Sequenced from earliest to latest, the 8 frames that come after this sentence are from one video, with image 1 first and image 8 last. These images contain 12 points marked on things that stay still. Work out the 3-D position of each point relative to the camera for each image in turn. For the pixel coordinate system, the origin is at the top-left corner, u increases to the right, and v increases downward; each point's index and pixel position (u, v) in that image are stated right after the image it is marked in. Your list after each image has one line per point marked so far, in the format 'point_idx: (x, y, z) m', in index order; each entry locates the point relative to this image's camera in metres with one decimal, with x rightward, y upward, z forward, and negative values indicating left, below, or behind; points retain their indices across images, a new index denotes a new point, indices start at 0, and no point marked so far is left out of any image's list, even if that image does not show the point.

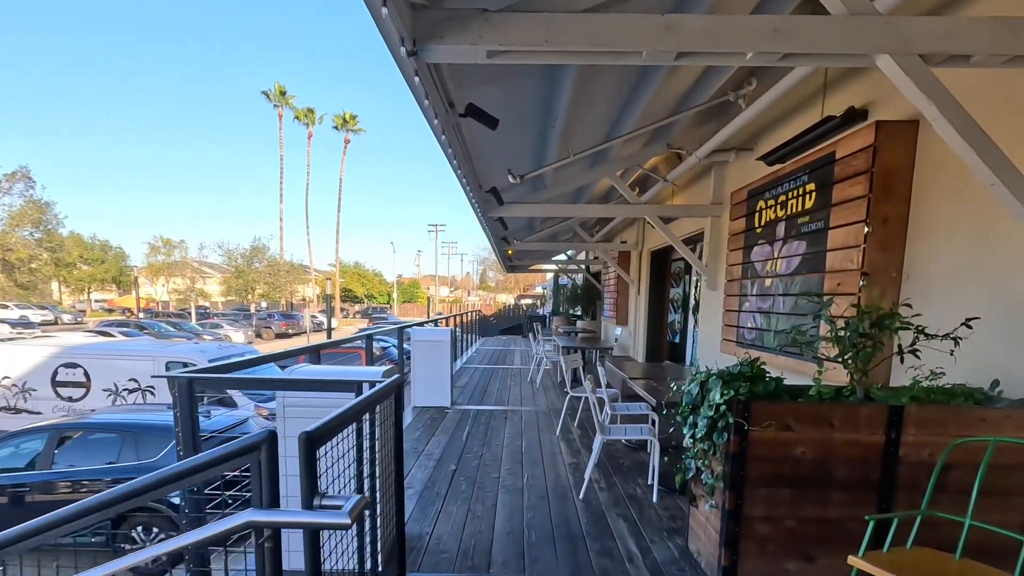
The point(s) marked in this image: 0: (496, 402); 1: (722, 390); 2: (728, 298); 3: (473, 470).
0: (-0.2, -1.2, +5.8) m
1: (+0.7, -0.3, +1.8) m
2: (+1.7, -0.1, +4.2) m
3: (-0.2, -1.1, +3.4) m
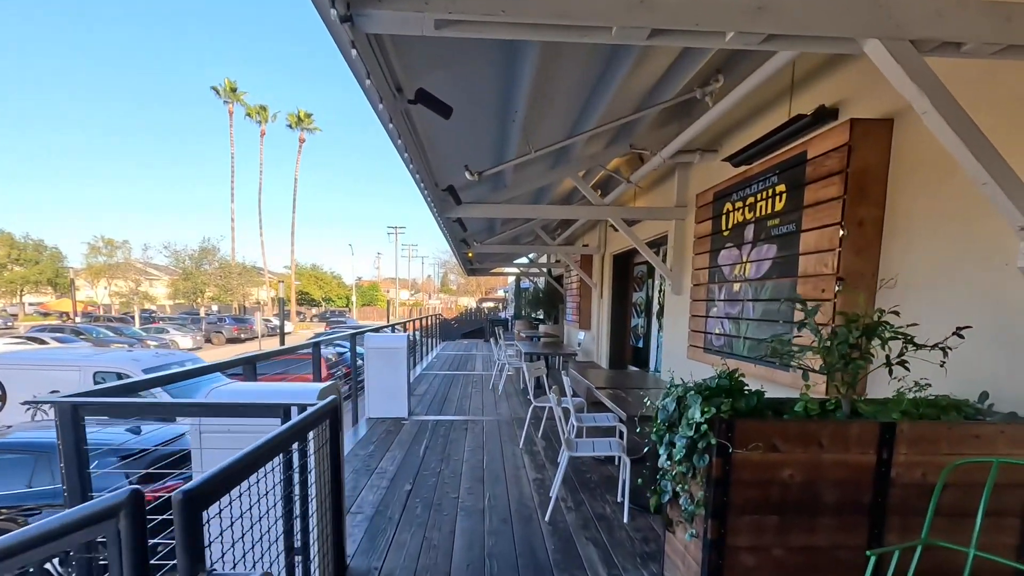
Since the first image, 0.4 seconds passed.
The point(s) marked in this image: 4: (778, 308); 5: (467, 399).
0: (-0.6, -1.3, +5.5) m
1: (+0.6, -0.4, +1.7) m
2: (+1.4, -0.1, +4.1) m
3: (-0.5, -1.2, +3.1) m
4: (+1.4, -0.1, +2.9) m
5: (-0.5, -1.3, +6.2) m
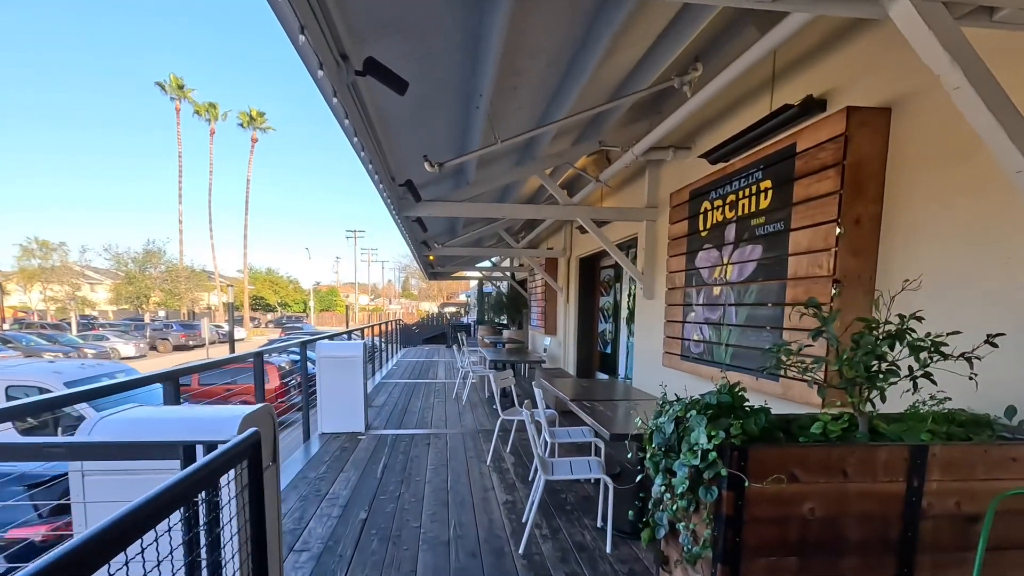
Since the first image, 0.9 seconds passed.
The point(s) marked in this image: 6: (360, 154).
0: (-0.9, -1.3, +5.2) m
1: (+0.5, -0.4, +1.4) m
2: (+1.1, -0.1, +3.9) m
3: (-0.6, -1.2, +2.8) m
4: (+1.3, -0.1, +2.7) m
5: (-0.9, -1.3, +5.9) m
6: (-0.8, +0.7, +2.9) m
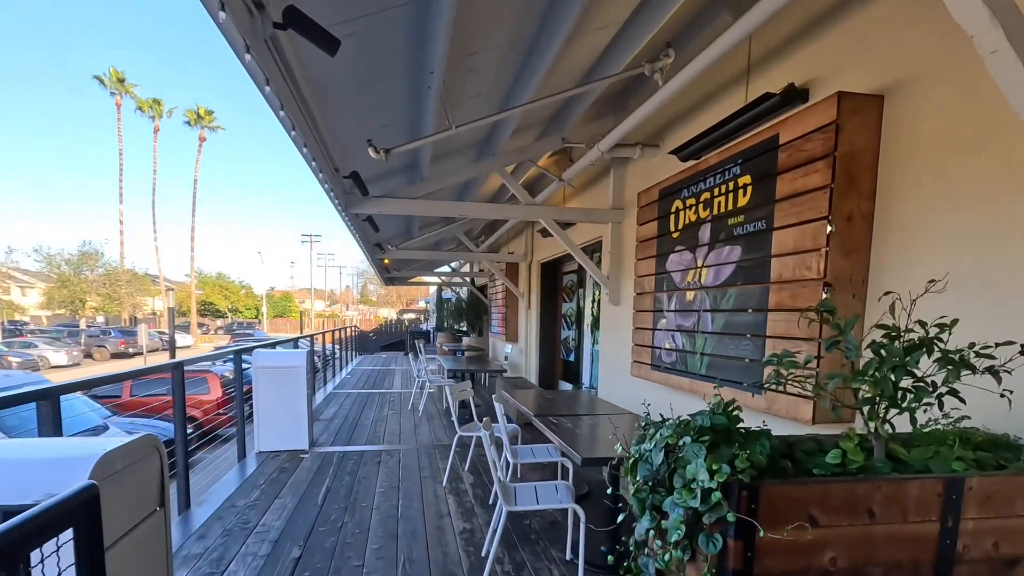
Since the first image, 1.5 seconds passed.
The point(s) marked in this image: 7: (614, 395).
0: (-1.3, -1.3, +4.8) m
1: (+0.4, -0.4, +1.1) m
2: (+0.9, -0.2, +3.7) m
3: (-0.8, -1.2, +2.4) m
4: (+1.1, -0.1, +2.5) m
5: (-1.3, -1.4, +5.5) m
6: (-1.0, +0.7, +2.5) m
7: (+0.9, -0.9, +4.5) m
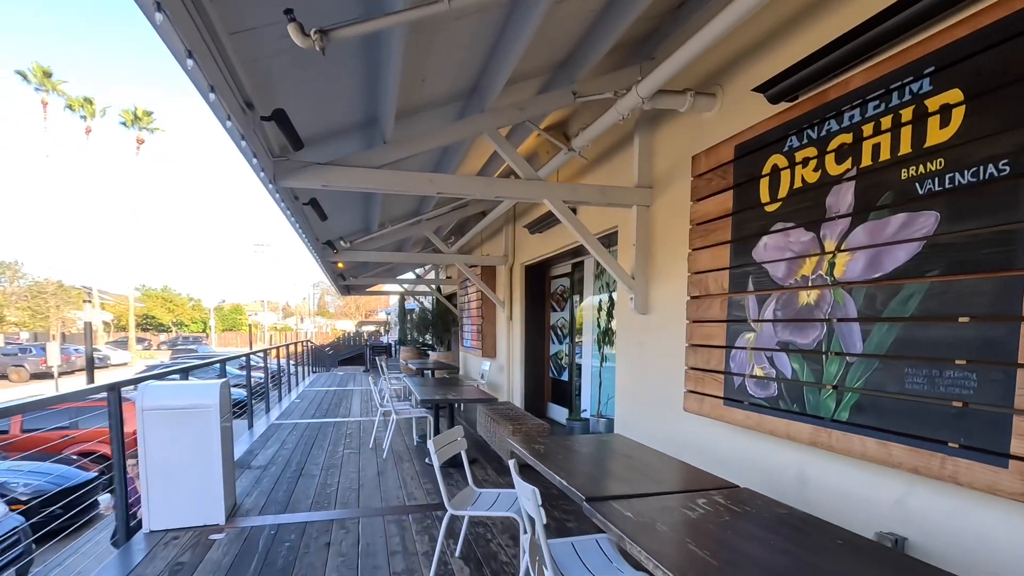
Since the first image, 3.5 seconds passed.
0: (-1.3, -1.4, +3.5) m
1: (+0.6, -0.3, 0.0) m
2: (+0.9, -0.2, +2.6) m
3: (-0.7, -1.2, +1.2) m
4: (+1.2, -0.1, +1.5) m
5: (-1.4, -1.4, +4.2) m
6: (-0.9, +0.7, +1.3) m
7: (+0.9, -0.9, +3.4) m
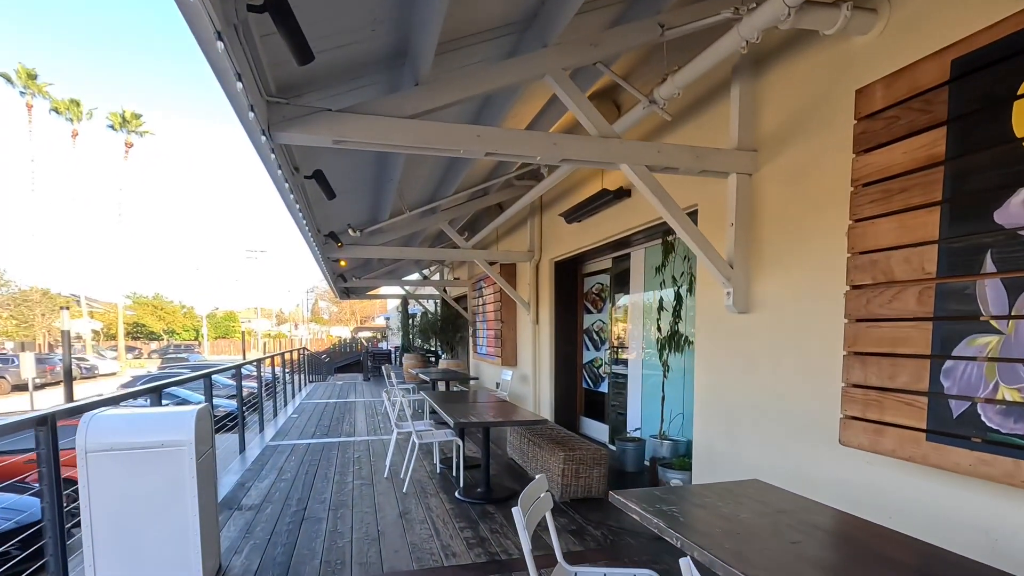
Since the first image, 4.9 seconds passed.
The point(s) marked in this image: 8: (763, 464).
0: (-1.0, -1.4, +2.7) m
1: (+1.0, -0.3, -0.7) m
2: (+1.2, -0.1, +1.9) m
3: (-0.3, -1.1, +0.4) m
4: (+1.6, -0.1, +0.7) m
5: (-1.1, -1.4, +3.4) m
6: (-0.6, +0.8, +0.6) m
7: (+1.3, -0.9, +2.7) m
8: (+1.2, -0.9, +2.6) m
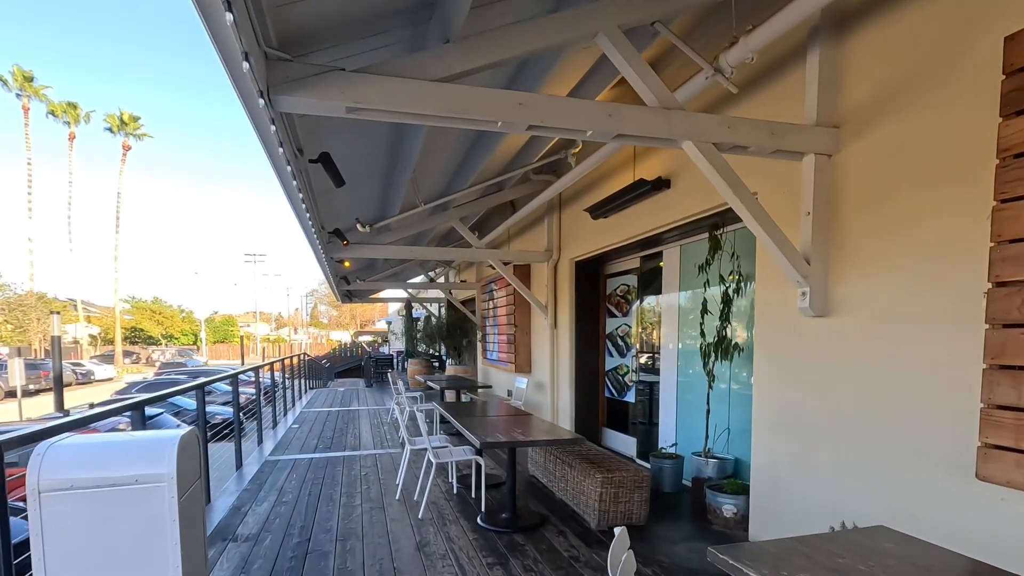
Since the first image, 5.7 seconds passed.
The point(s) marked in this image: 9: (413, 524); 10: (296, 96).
0: (-0.8, -1.4, +2.3) m
1: (+1.2, -0.2, -1.1) m
2: (+1.4, -0.1, +1.5) m
3: (-0.2, -1.1, 0.0) m
4: (+1.7, 0.0, +0.3) m
5: (-0.9, -1.4, +3.0) m
6: (-0.4, +0.8, +0.2) m
7: (+1.4, -0.9, +2.3) m
8: (+1.4, -0.9, +2.2) m
9: (-0.6, -1.4, +3.2) m
10: (-0.7, +0.6, +1.7) m
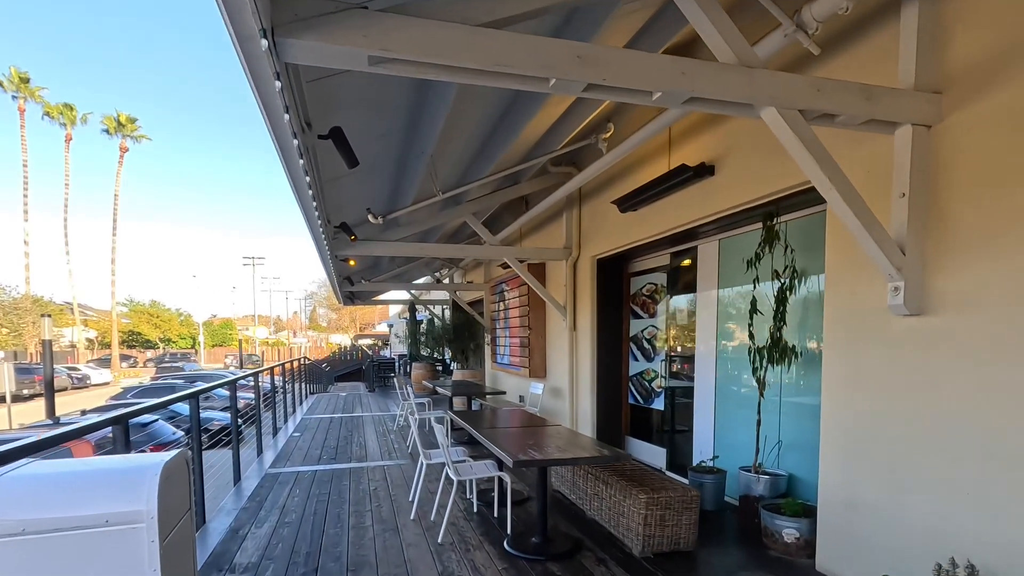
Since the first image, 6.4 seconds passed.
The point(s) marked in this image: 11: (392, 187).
0: (-0.6, -1.3, +2.0) m
1: (+1.4, -0.2, -1.4) m
2: (+1.6, -0.1, +1.2) m
3: (0.0, -1.1, -0.3) m
4: (+1.9, 0.0, 0.0) m
5: (-0.7, -1.4, +2.7) m
6: (-0.2, +0.8, -0.1) m
7: (+1.6, -0.8, +1.9) m
8: (+1.6, -0.8, +1.9) m
9: (-0.4, -1.4, +2.9) m
10: (-0.5, +0.6, +1.3) m
11: (-0.8, +0.7, +3.7) m
